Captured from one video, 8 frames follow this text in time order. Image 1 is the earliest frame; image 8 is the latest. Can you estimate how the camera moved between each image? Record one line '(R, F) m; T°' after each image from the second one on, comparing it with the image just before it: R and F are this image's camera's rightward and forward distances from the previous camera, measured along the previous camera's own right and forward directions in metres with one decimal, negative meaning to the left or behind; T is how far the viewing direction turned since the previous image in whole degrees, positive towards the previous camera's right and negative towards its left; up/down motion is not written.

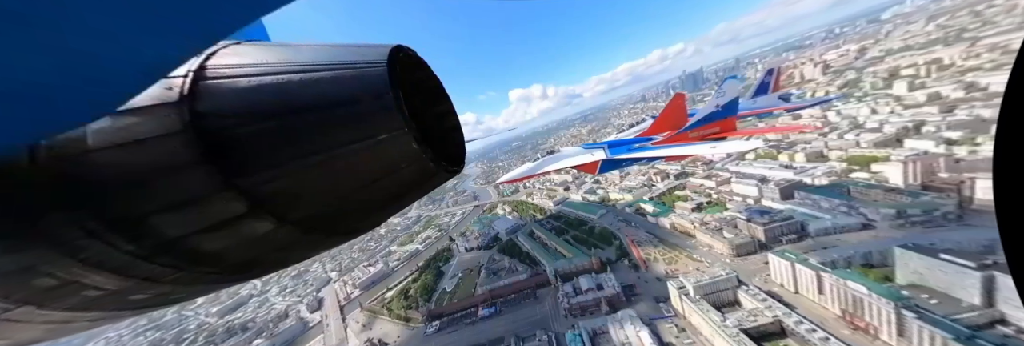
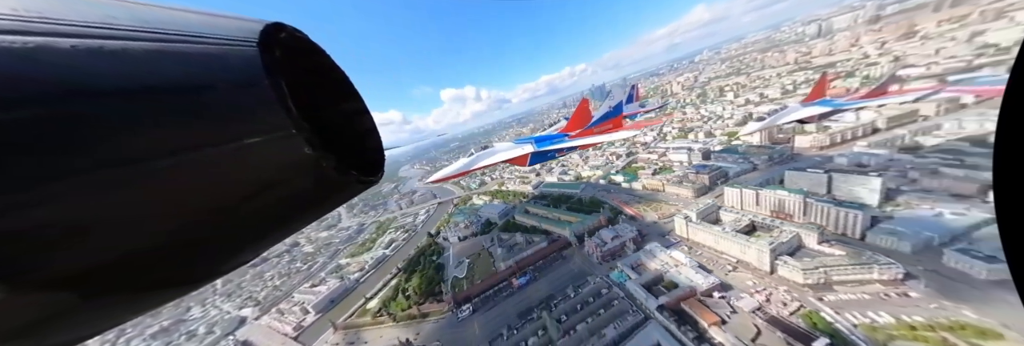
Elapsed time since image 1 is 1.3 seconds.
(-0.4, +0.6) m; +11°
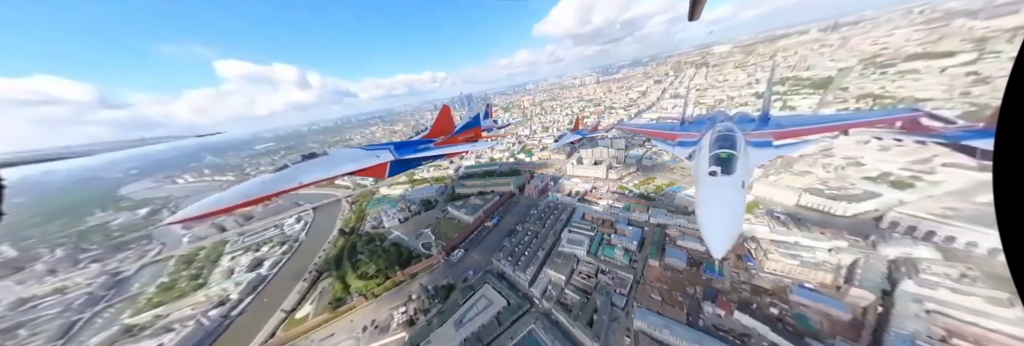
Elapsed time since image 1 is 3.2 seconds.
(-2.6, -0.5) m; +36°
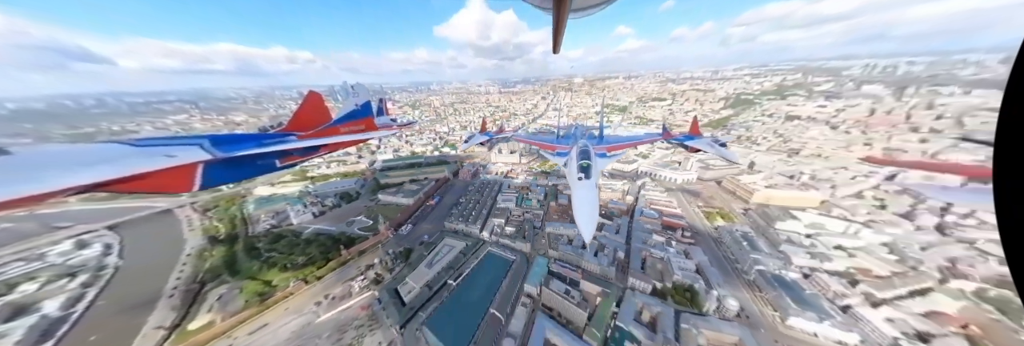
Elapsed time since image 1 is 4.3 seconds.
(-1.0, -1.2) m; +26°
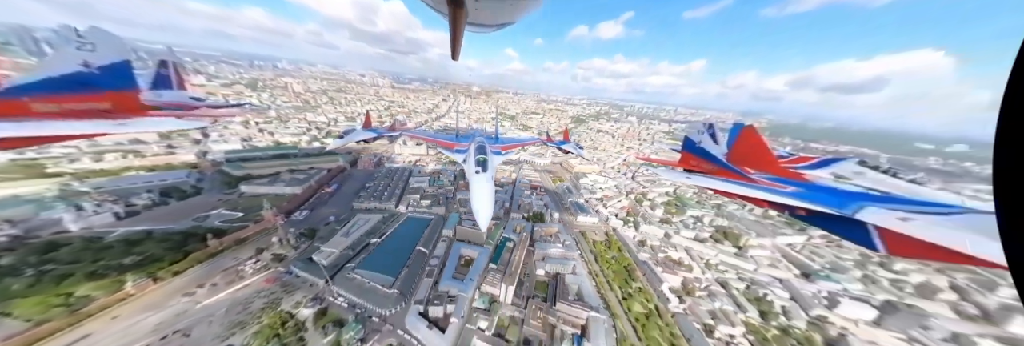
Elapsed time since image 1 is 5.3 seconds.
(-0.5, -1.7) m; +28°
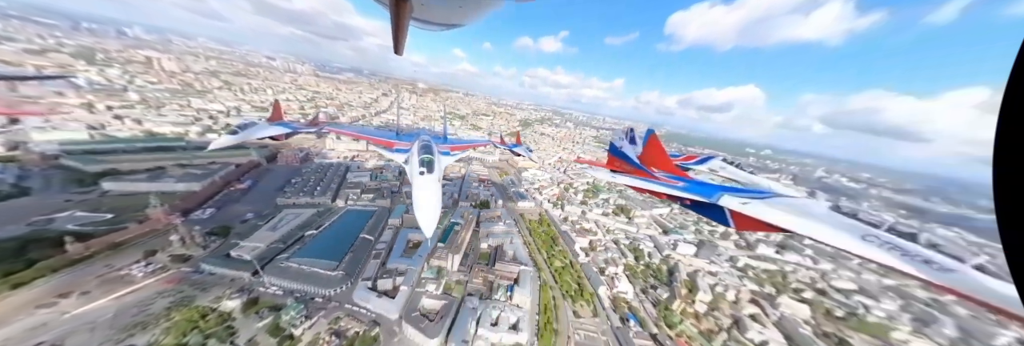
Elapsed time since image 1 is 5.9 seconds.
(+0.2, -0.9) m; +14°
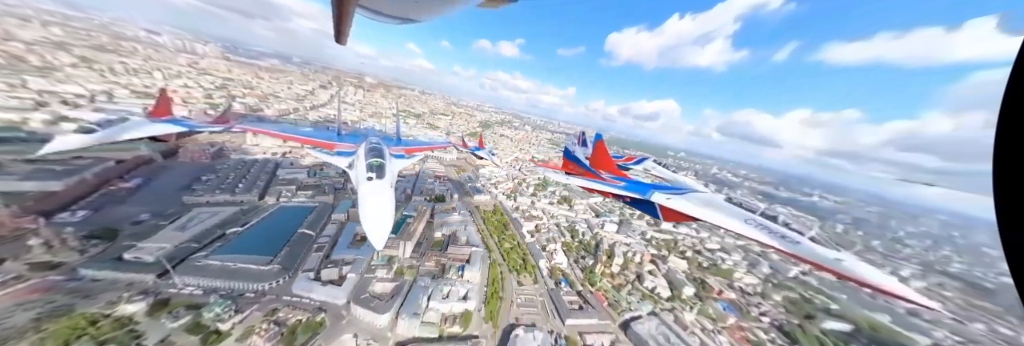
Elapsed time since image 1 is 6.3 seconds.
(+0.3, -0.7) m; +11°
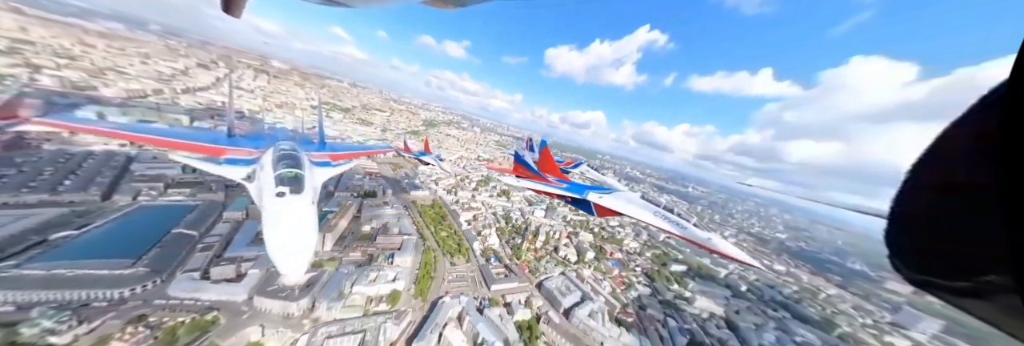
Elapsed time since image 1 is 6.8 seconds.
(+0.6, -0.8) m; +14°
